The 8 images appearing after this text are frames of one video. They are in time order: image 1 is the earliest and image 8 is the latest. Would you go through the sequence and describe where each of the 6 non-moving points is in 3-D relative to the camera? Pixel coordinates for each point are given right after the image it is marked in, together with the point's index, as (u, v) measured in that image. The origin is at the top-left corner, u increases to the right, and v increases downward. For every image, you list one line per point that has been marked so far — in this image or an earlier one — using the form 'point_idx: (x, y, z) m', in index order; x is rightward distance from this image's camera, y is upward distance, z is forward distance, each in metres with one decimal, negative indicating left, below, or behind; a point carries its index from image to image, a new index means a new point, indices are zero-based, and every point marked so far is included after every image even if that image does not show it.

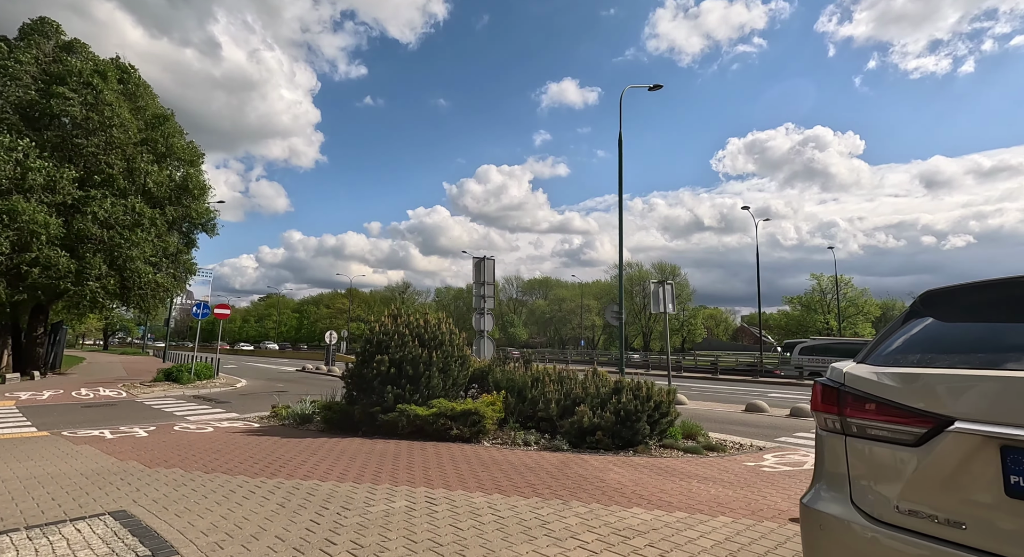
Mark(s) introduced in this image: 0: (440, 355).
0: (-1.2, -1.2, +9.2) m
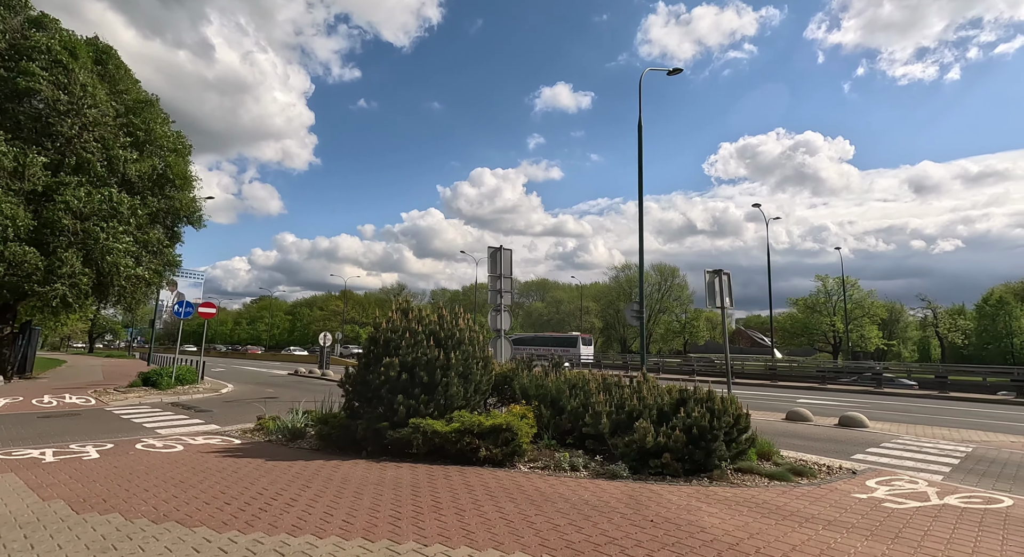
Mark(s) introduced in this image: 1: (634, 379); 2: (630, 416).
0: (-0.7, -1.0, +7.6) m
1: (+1.6, -1.3, +7.4) m
2: (+1.4, -1.6, +6.6) m
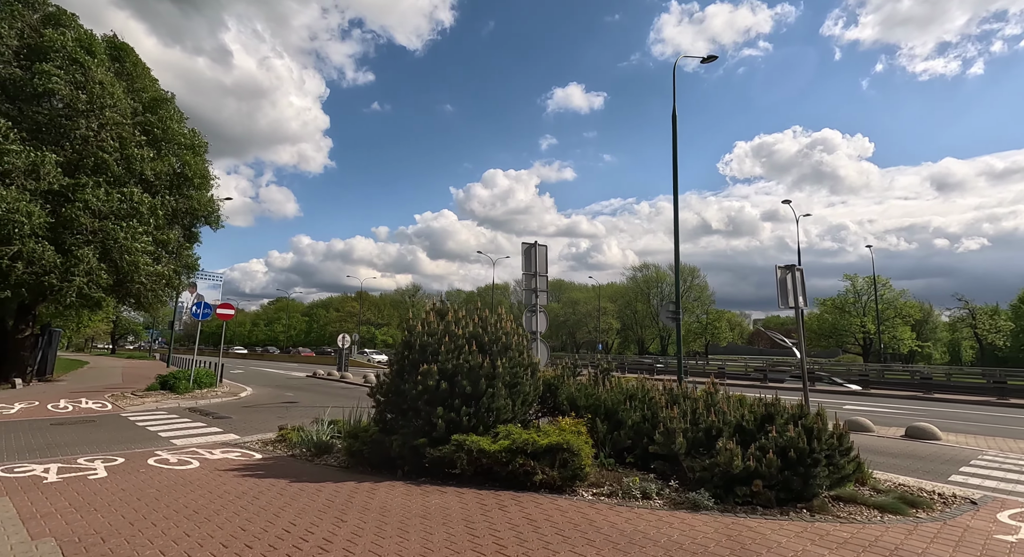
0: (-0.1, -1.0, +6.7) m
1: (+2.2, -1.3, +6.5) m
2: (+2.0, -1.5, +5.7) m
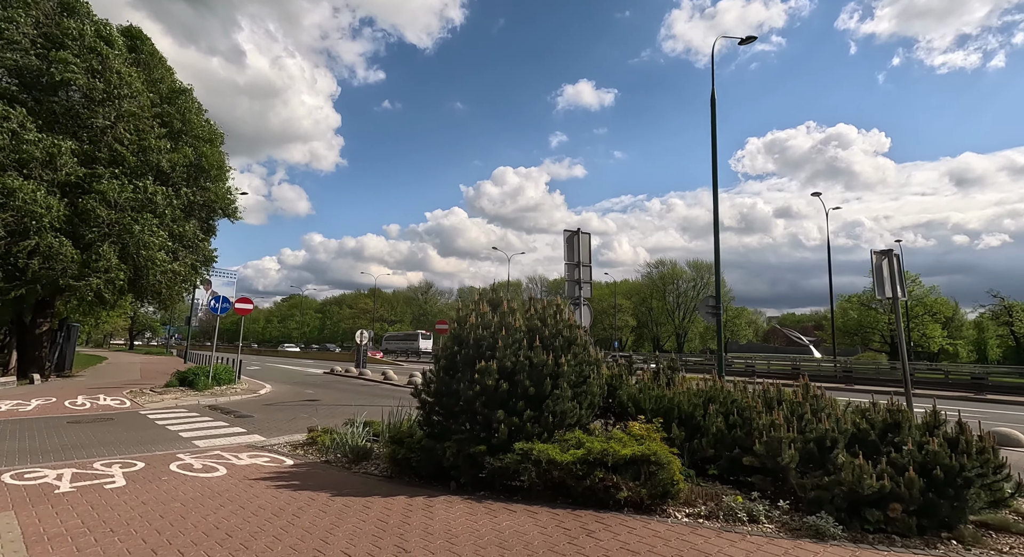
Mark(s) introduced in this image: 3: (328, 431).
0: (+0.6, -0.9, +5.9) m
1: (+2.9, -1.1, +5.7) m
2: (+2.6, -1.4, +4.8) m
3: (-2.6, -2.2, +8.1) m
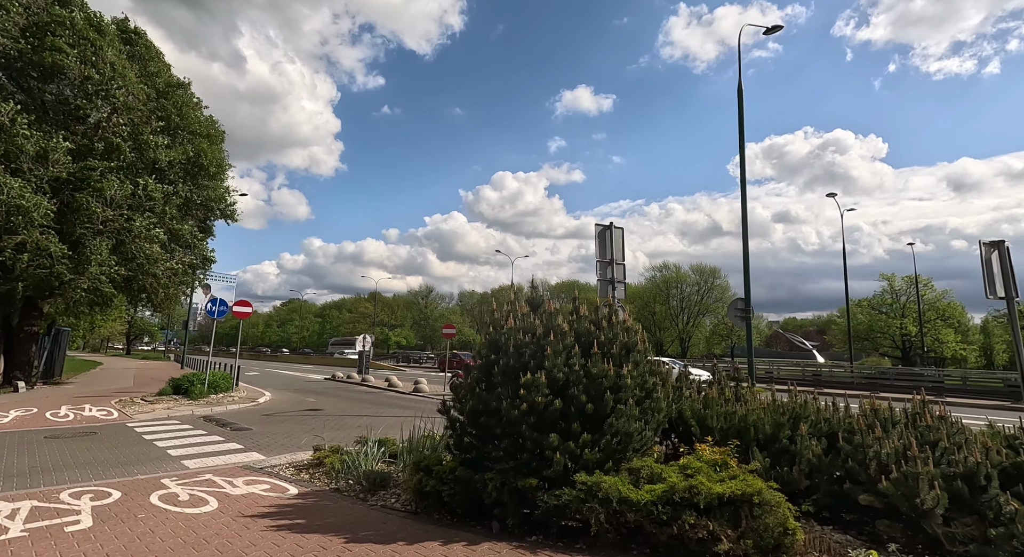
0: (+1.0, -0.8, +4.9) m
1: (+3.3, -1.1, +4.6) m
2: (+3.1, -1.3, +3.8) m
3: (-2.2, -2.1, +7.0) m
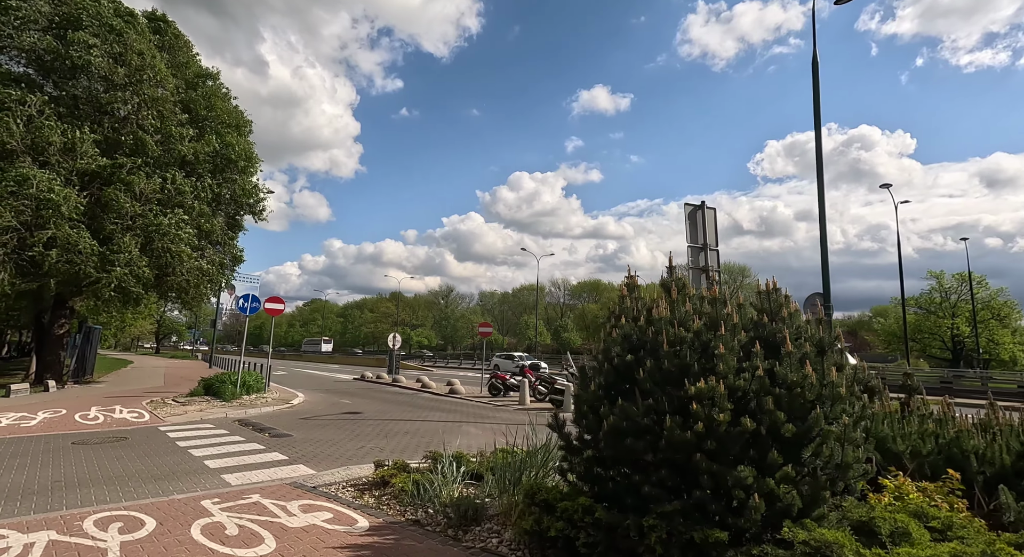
0: (+2.0, -0.7, +3.7) m
1: (+4.3, -0.9, +3.3) m
2: (+4.0, -1.2, +2.5) m
3: (-1.1, -2.0, +5.9) m
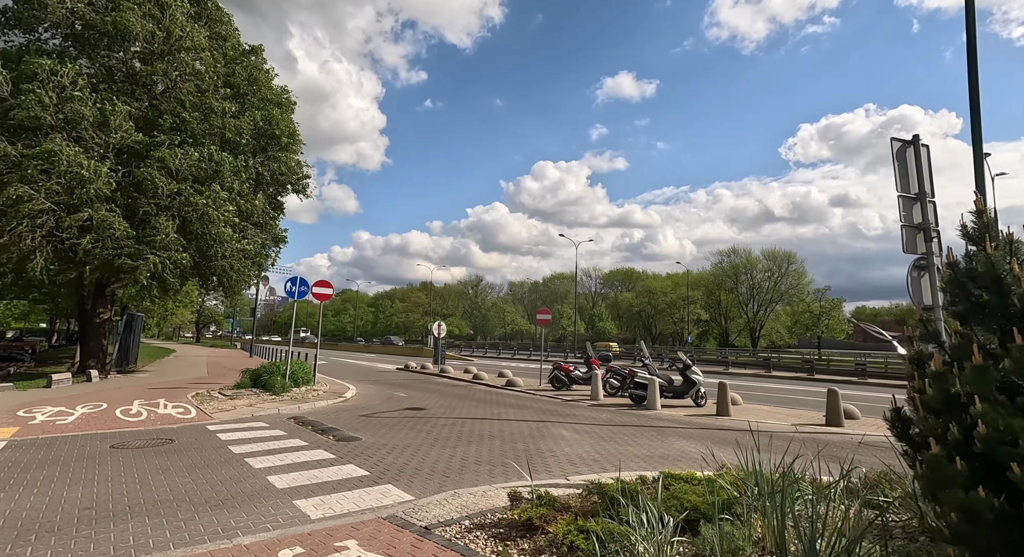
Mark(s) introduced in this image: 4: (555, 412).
0: (+3.4, -0.4, +1.7) m
1: (+5.6, -0.6, +1.2) m
2: (+5.3, -0.9, +0.4) m
3: (+0.4, -1.7, +4.1) m
4: (+1.1, -3.3, +14.2) m
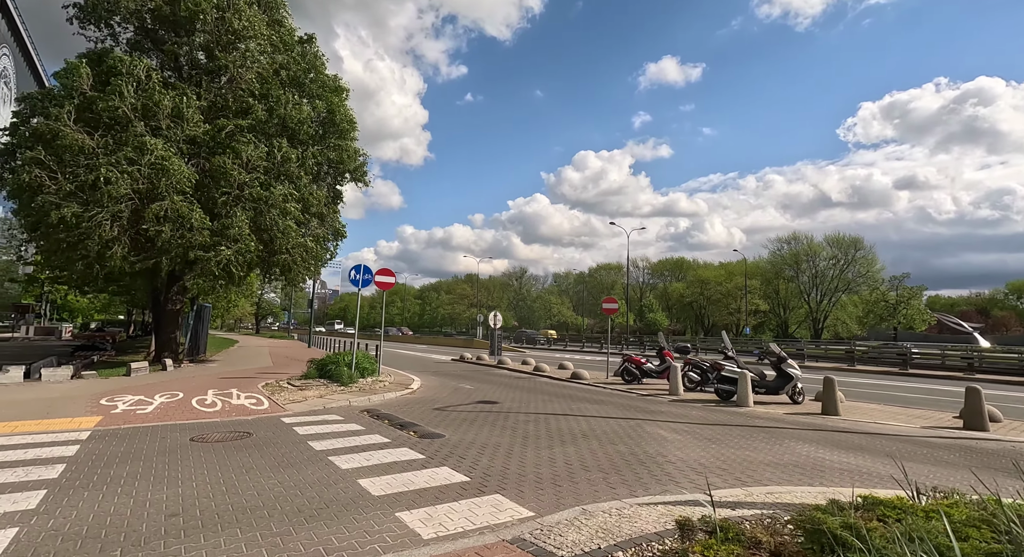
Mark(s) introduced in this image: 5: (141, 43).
0: (+4.2, -0.2, +0.5) m
1: (+6.4, -0.5, -0.2) m
2: (+6.0, -0.8, -0.9) m
3: (+1.4, -1.5, +3.1) m
4: (+2.9, -3.0, +13.1) m
5: (-12.1, +7.7, +18.4) m
